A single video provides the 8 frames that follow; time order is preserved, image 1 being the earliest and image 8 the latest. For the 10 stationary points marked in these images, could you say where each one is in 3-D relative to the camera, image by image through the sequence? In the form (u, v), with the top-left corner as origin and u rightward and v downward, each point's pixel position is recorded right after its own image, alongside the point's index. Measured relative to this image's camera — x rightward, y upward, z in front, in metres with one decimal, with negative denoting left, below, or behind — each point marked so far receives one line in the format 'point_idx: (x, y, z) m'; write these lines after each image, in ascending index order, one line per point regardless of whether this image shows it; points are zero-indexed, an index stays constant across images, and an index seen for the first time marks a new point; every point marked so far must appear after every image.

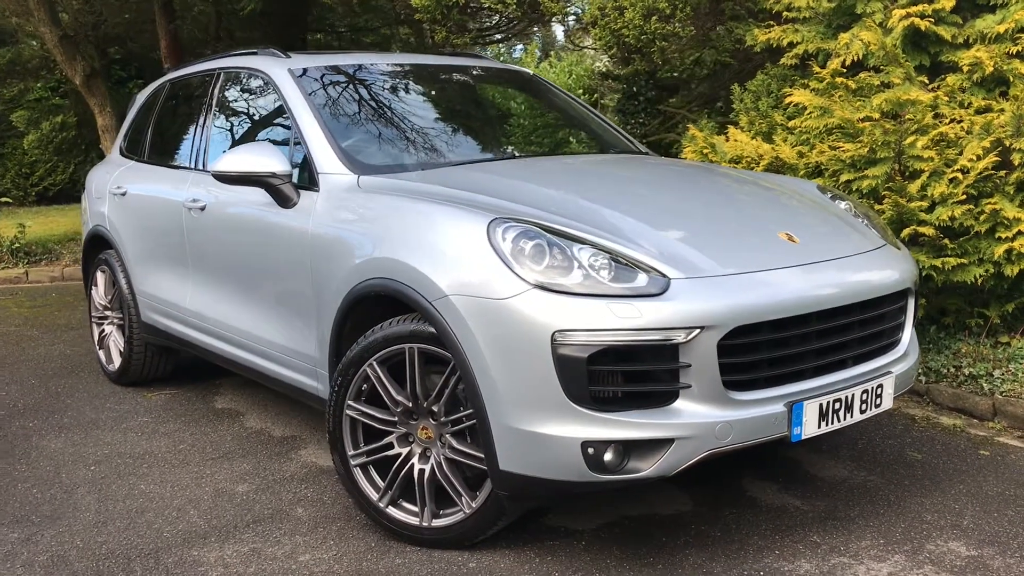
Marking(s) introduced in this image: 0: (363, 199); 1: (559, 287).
0: (-0.5, +0.3, +3.1) m
1: (+0.1, 0.0, +2.4) m
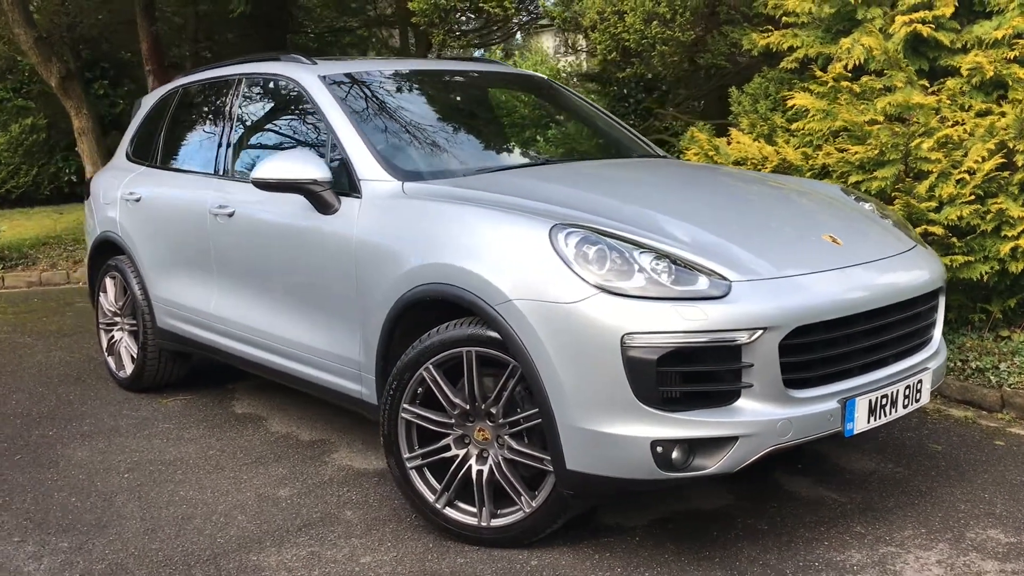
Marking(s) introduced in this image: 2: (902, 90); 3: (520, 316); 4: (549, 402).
0: (-0.4, +0.3, +3.2) m
1: (+0.3, 0.0, +2.5) m
2: (+2.2, +1.1, +4.9) m
3: (0.0, -0.1, +2.6) m
4: (+0.1, -0.3, +2.6) m
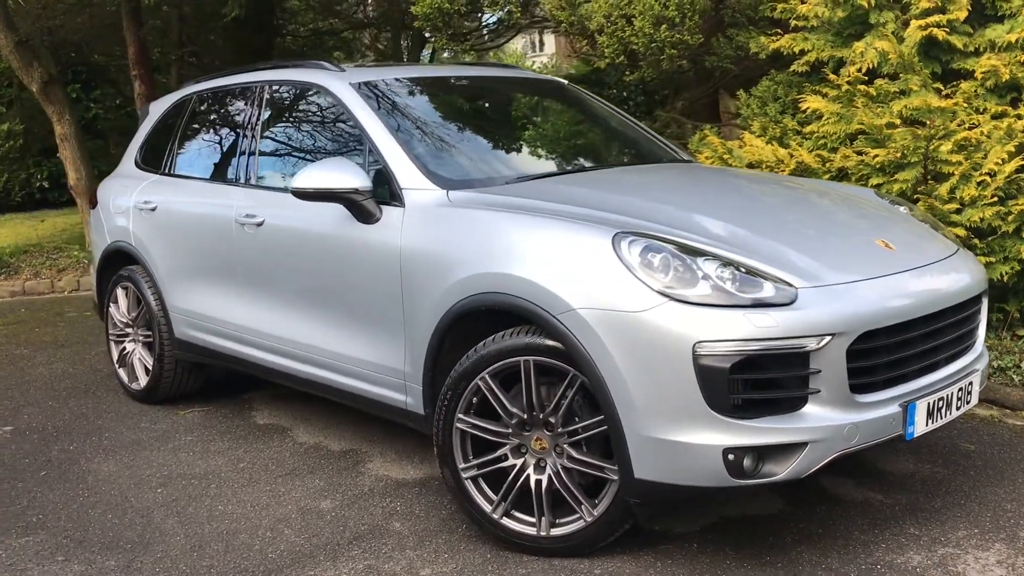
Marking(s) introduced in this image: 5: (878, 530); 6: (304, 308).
0: (-0.2, +0.3, +3.1) m
1: (+0.5, 0.0, +2.5) m
2: (+2.3, +1.1, +5.0) m
3: (+0.2, -0.1, +2.6) m
4: (+0.3, -0.4, +2.6) m
5: (+1.2, -0.8, +3.0) m
6: (-0.9, -0.1, +3.8) m
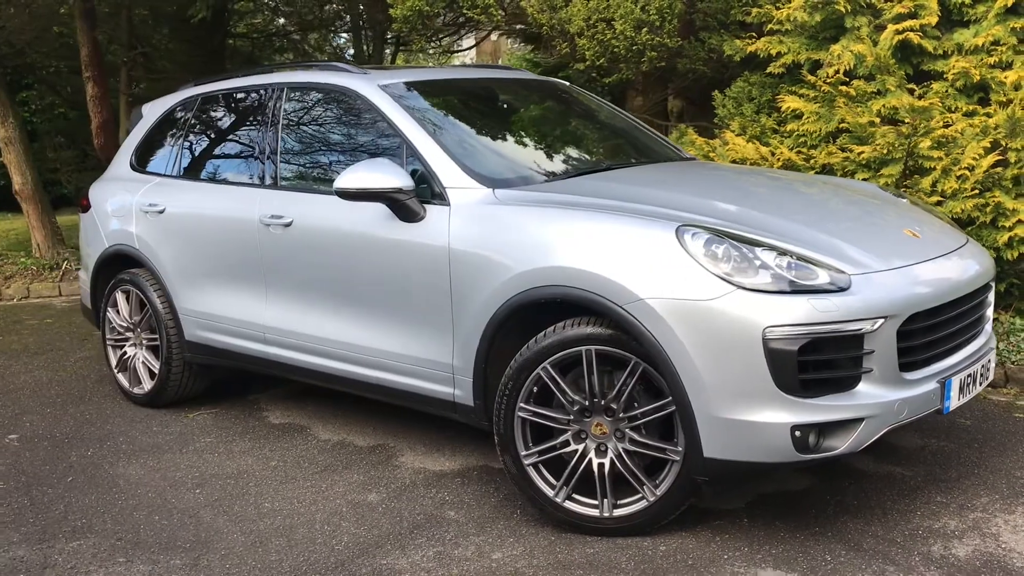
0: (0.0, +0.3, +3.2) m
1: (+0.7, 0.0, +2.7) m
2: (+2.3, +1.2, +5.3) m
3: (+0.4, -0.1, +2.8) m
4: (+0.5, -0.3, +2.7) m
5: (+1.4, -0.8, +3.2) m
6: (-0.7, -0.1, +3.8) m
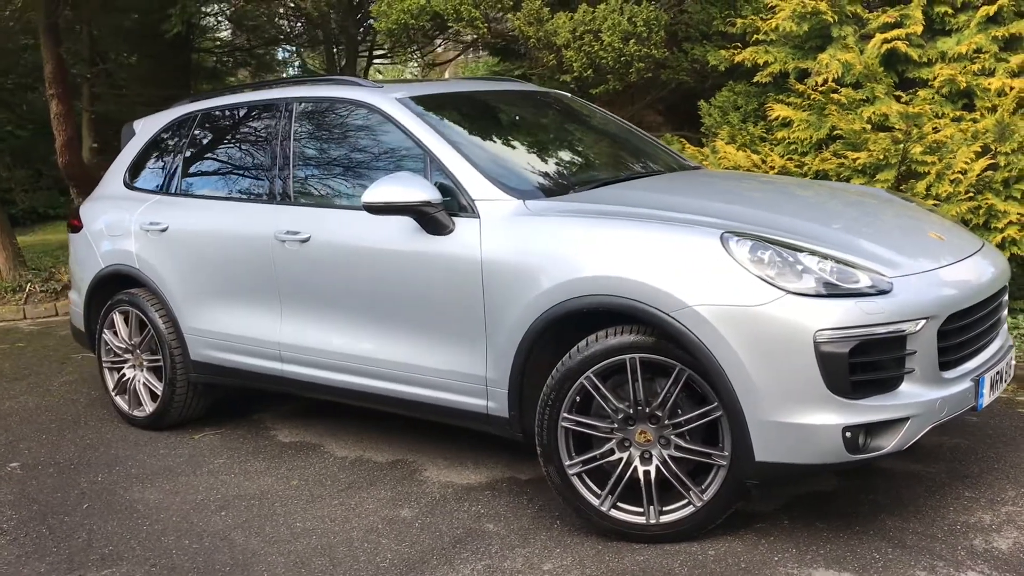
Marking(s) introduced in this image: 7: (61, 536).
0: (+0.1, +0.2, +3.3) m
1: (+0.9, 0.0, +2.7) m
2: (+2.3, +1.1, +5.4) m
3: (+0.6, -0.1, +2.8) m
4: (+0.7, -0.3, +2.8) m
5: (+1.6, -0.8, +3.3) m
6: (-0.6, -0.1, +3.8) m
7: (-1.7, -1.0, +3.5) m
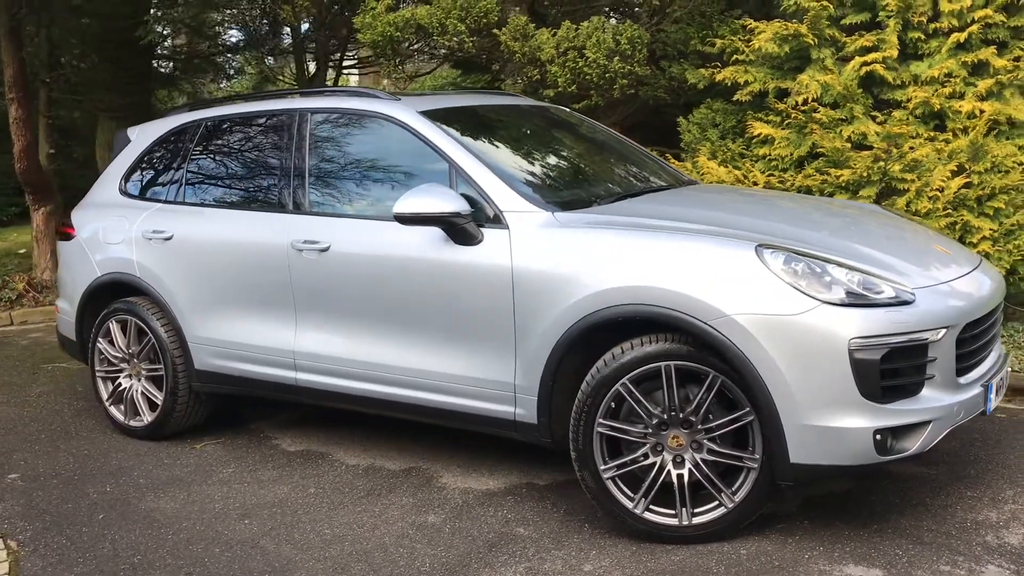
0: (+0.2, +0.2, +3.4) m
1: (+1.0, 0.0, +2.9) m
2: (+2.2, +1.1, +5.7) m
3: (+0.8, -0.1, +2.9) m
4: (+0.9, -0.4, +2.9) m
5: (+1.7, -0.8, +3.5) m
6: (-0.6, -0.2, +3.8) m
7: (-1.6, -1.0, +3.4) m
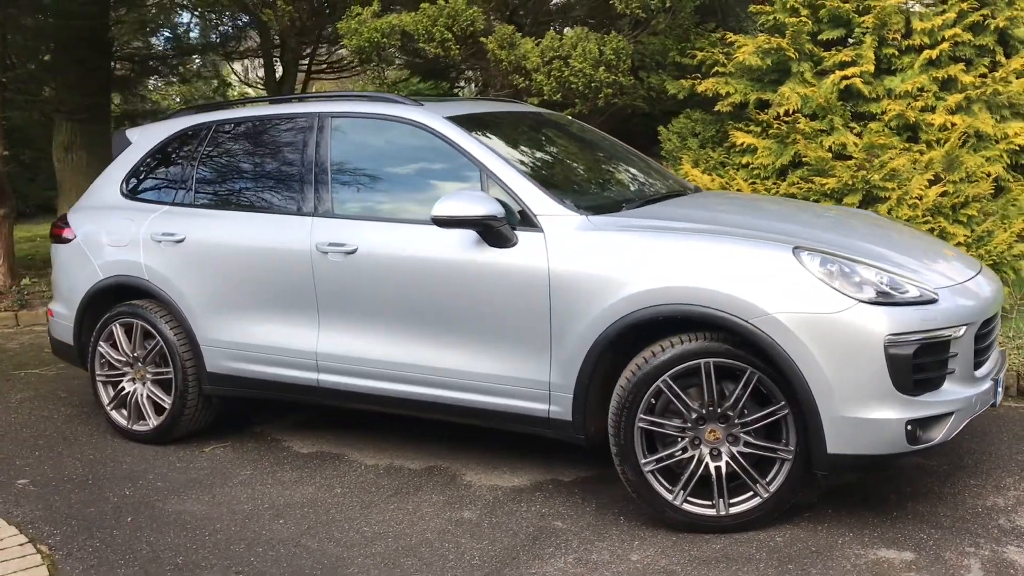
0: (+0.4, +0.2, +3.5) m
1: (+1.2, 0.0, +3.1) m
2: (+2.2, +1.1, +6.0) m
3: (+0.9, -0.1, +3.1) m
4: (+1.0, -0.4, +3.1) m
5: (+1.8, -0.8, +3.7) m
6: (-0.4, -0.2, +3.9) m
7: (-1.5, -1.0, +3.4) m
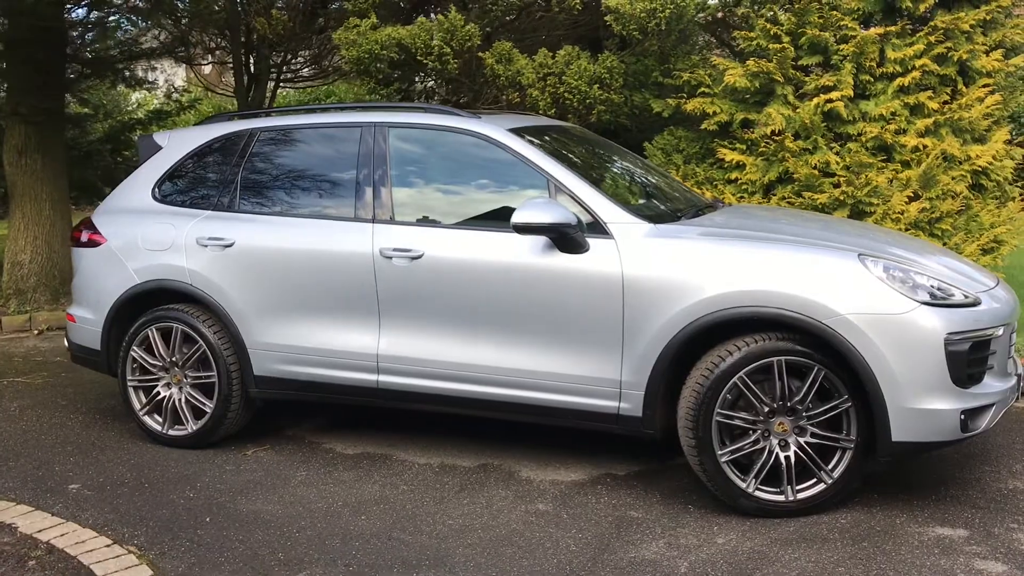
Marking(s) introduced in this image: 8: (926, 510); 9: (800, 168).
0: (+0.7, +0.2, +3.7) m
1: (+1.6, 0.0, +3.4) m
2: (+2.2, +1.0, +6.4) m
3: (+1.3, -0.1, +3.4) m
4: (+1.4, -0.4, +3.4) m
5: (+2.1, -0.8, +4.1) m
6: (-0.2, -0.2, +4.1) m
7: (-1.2, -1.0, +3.4) m
8: (+1.7, -0.9, +3.6) m
9: (+2.0, +0.9, +6.4) m
